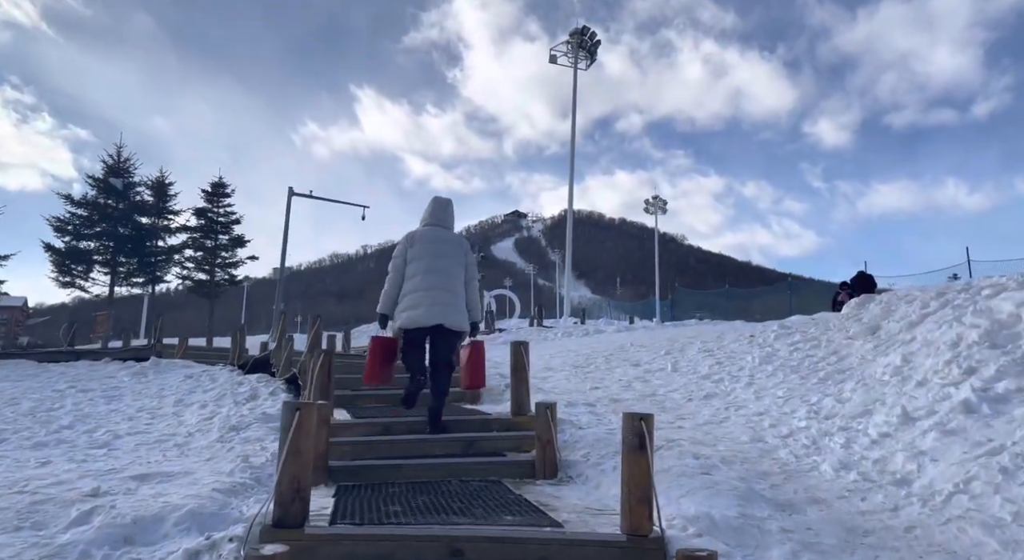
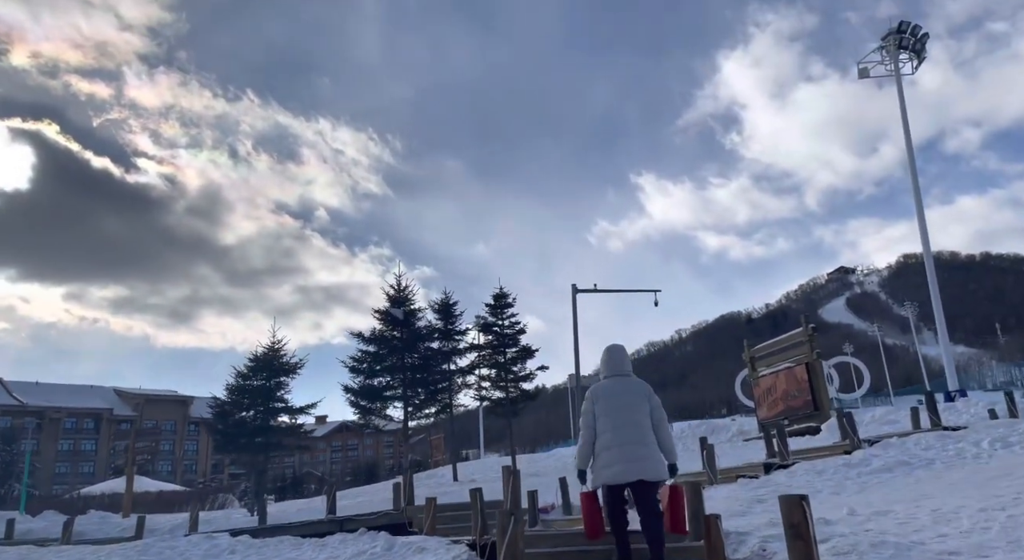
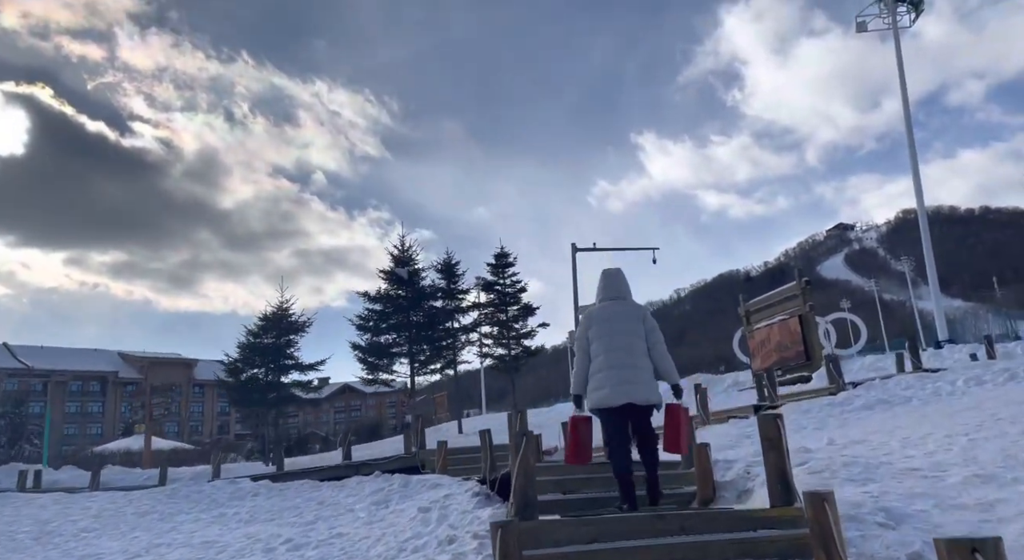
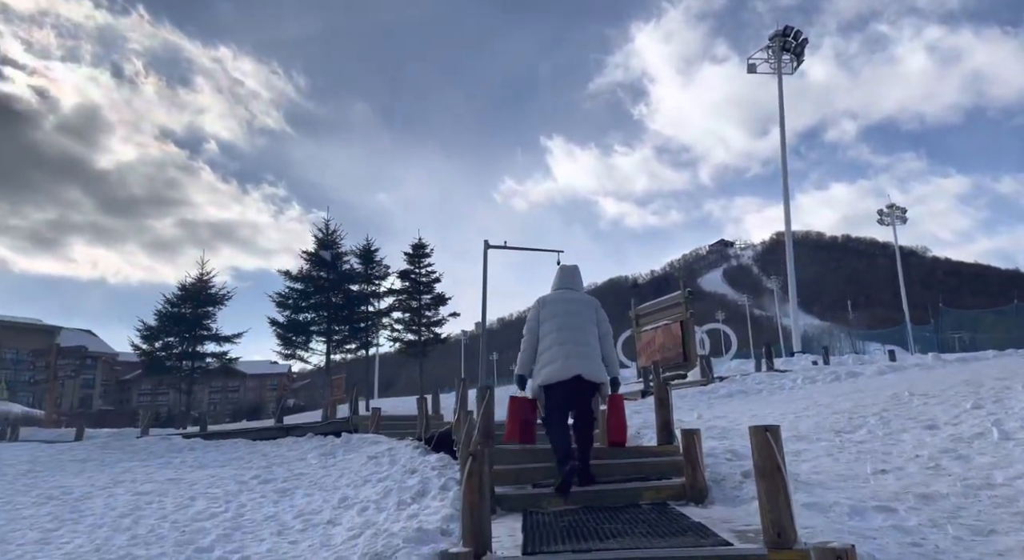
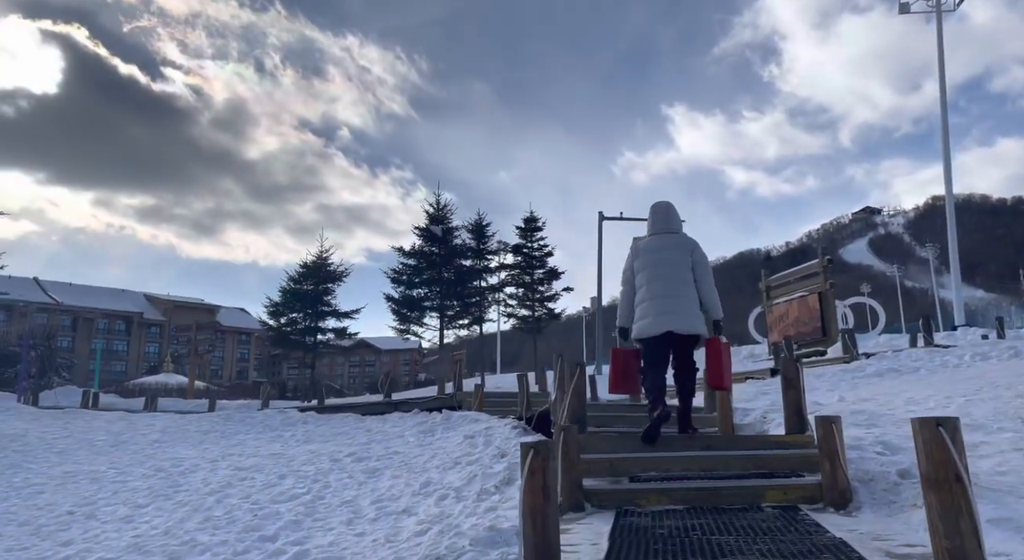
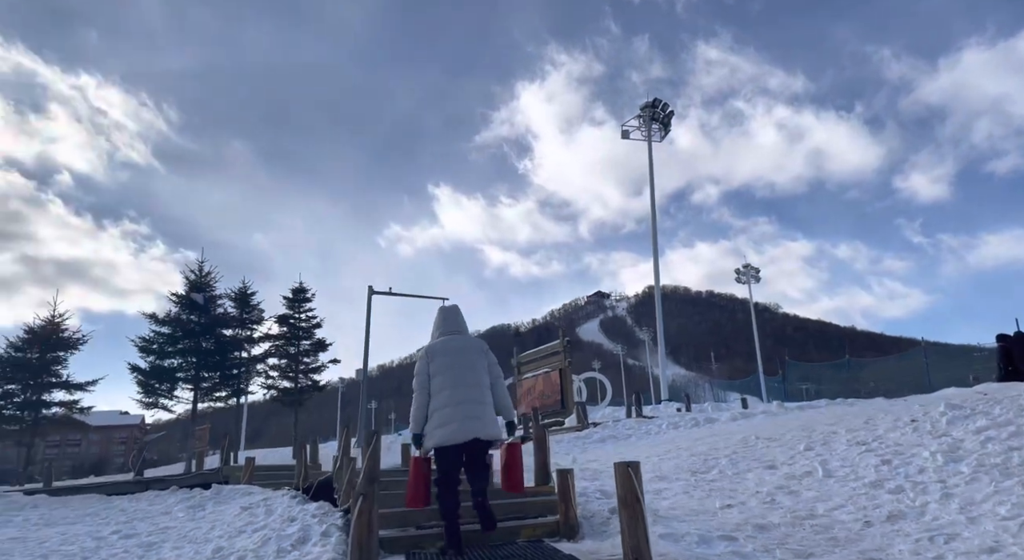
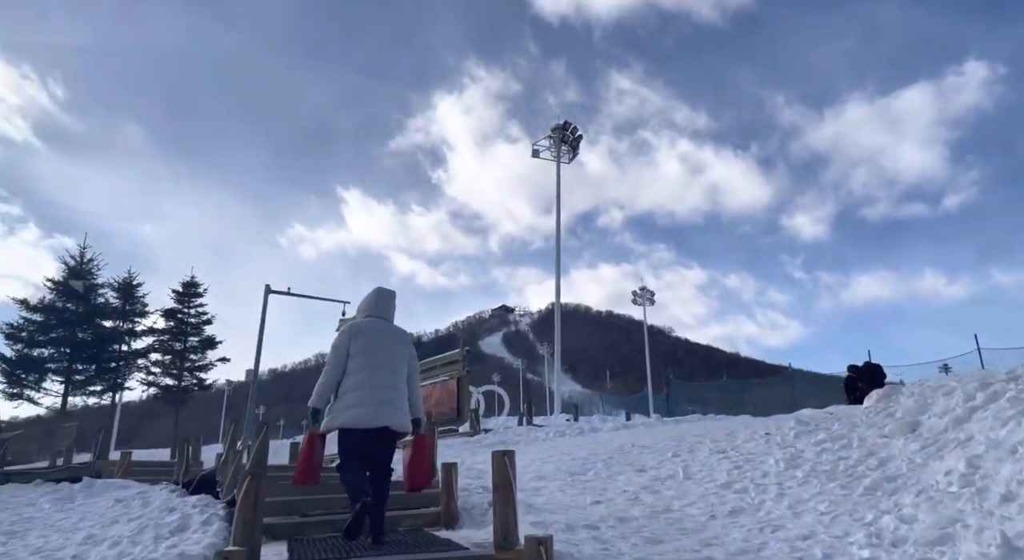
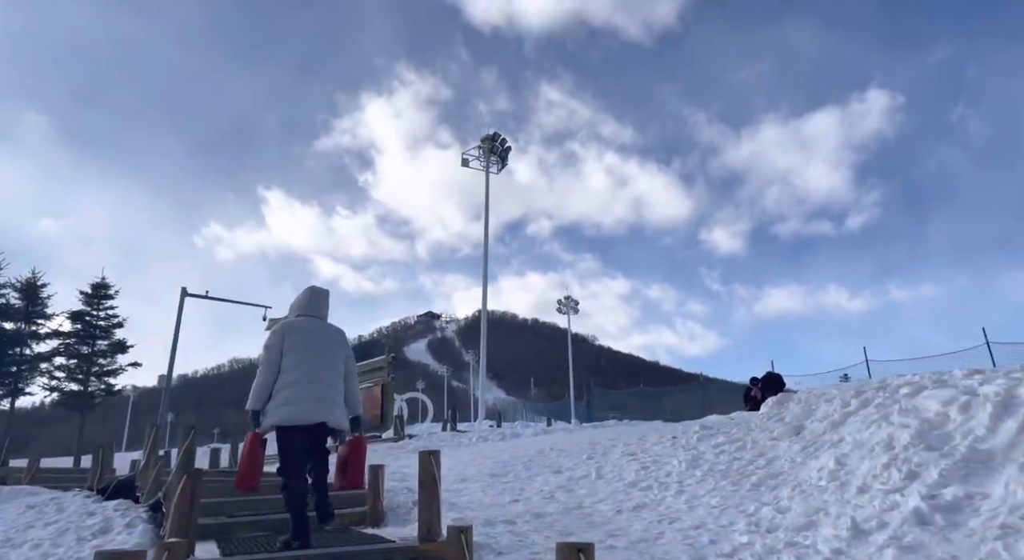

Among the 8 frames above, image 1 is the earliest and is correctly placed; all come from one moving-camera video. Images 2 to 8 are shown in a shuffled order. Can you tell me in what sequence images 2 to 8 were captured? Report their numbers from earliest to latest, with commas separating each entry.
8, 7, 6, 4, 5, 3, 2
